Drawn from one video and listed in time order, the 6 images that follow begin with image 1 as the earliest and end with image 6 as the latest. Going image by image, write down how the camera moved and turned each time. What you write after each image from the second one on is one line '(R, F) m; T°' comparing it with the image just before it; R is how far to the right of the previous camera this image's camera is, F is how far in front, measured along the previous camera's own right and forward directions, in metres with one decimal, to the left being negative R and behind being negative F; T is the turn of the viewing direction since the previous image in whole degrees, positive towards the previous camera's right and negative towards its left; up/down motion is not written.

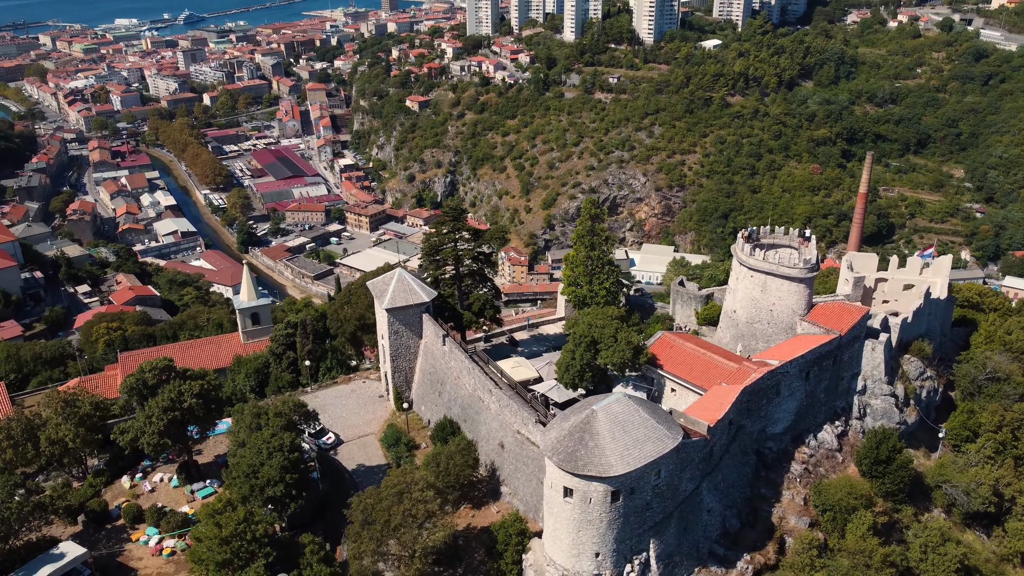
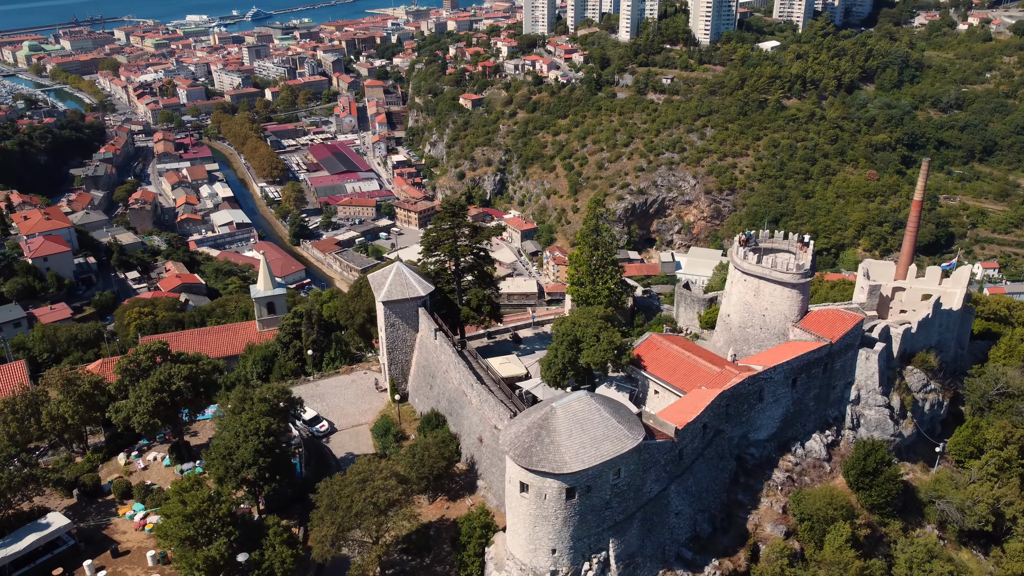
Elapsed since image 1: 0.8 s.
(+1.8, -0.1) m; -4°
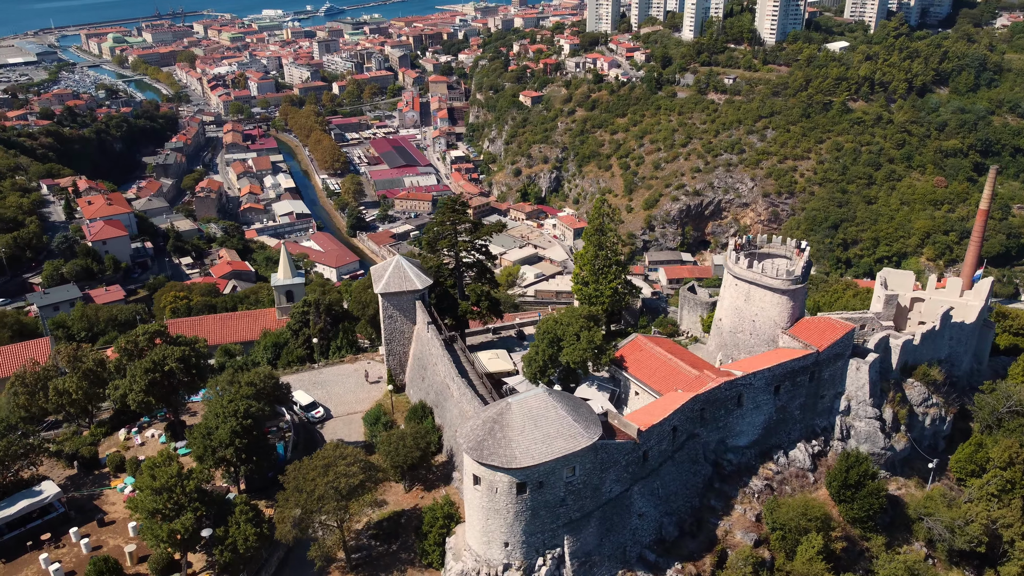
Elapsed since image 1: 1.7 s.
(+2.0, -0.2) m; -4°
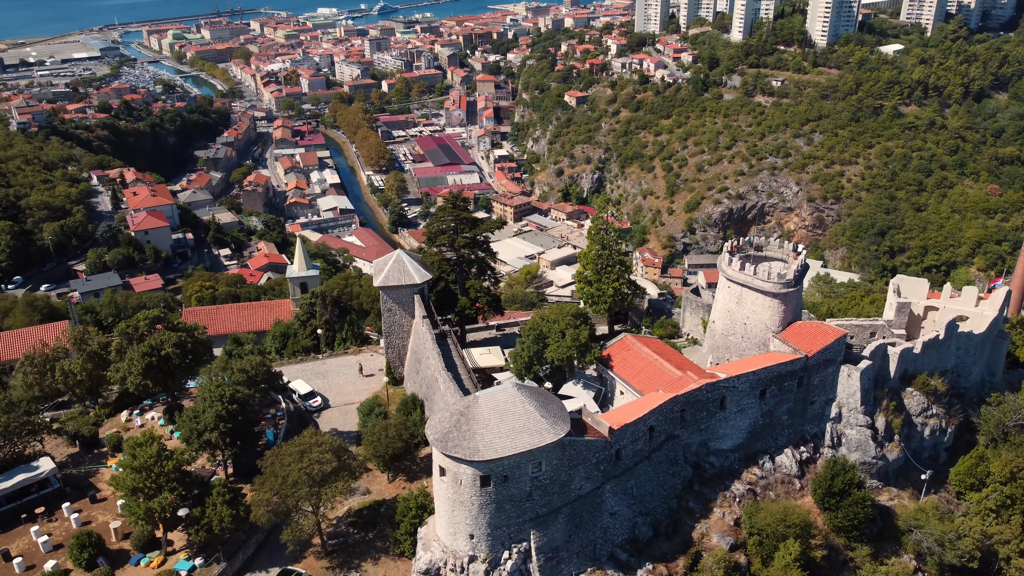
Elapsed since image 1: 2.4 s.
(+1.5, -0.1) m; -3°
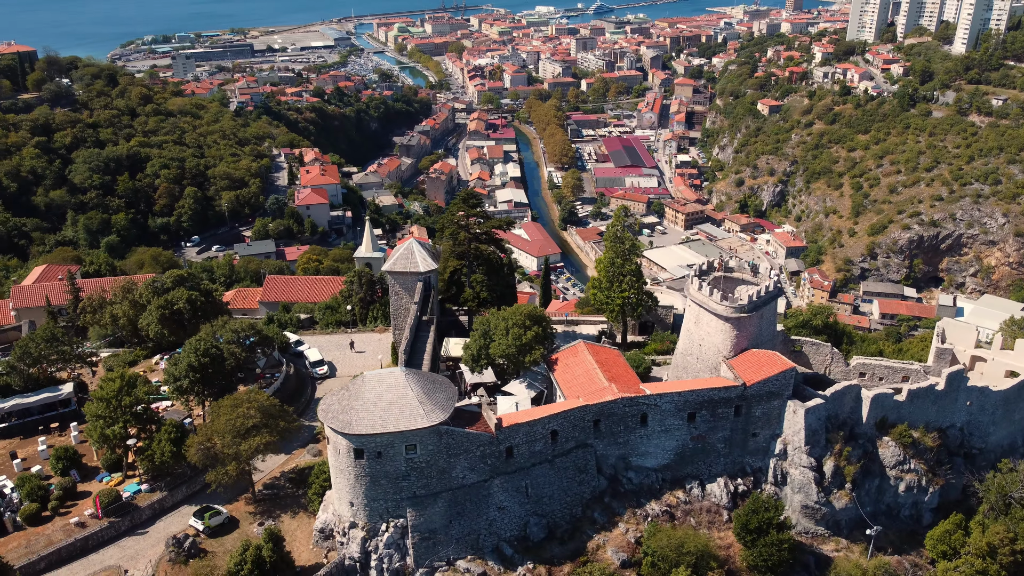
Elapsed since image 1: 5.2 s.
(+6.2, 0.0) m; -14°
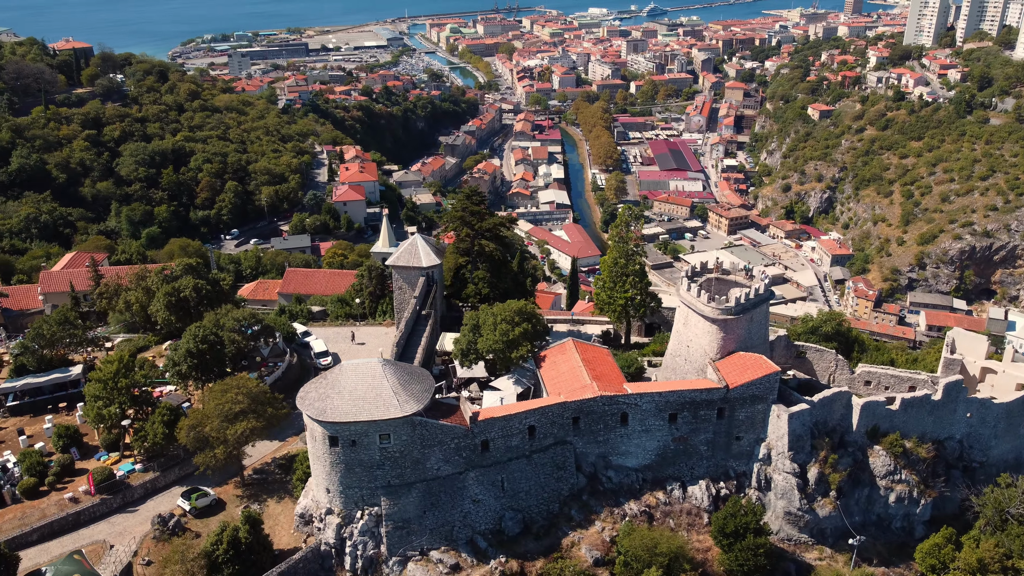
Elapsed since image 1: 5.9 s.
(+1.5, -0.1) m; -3°
